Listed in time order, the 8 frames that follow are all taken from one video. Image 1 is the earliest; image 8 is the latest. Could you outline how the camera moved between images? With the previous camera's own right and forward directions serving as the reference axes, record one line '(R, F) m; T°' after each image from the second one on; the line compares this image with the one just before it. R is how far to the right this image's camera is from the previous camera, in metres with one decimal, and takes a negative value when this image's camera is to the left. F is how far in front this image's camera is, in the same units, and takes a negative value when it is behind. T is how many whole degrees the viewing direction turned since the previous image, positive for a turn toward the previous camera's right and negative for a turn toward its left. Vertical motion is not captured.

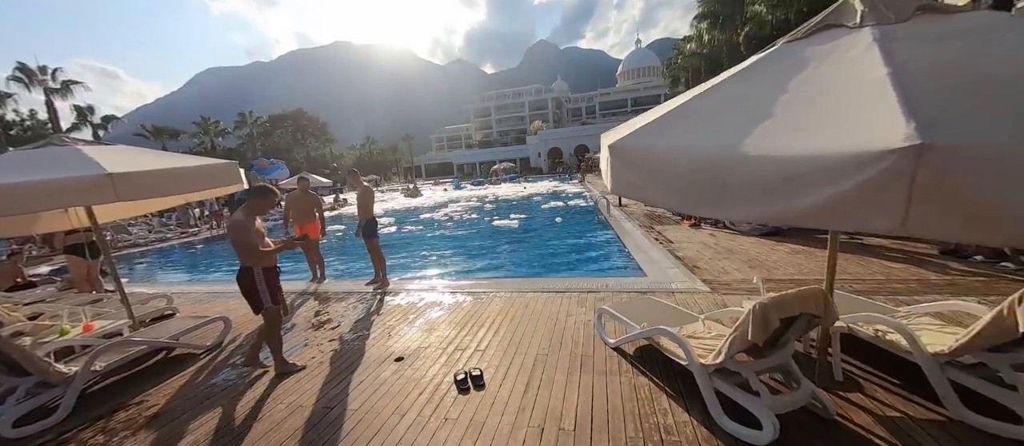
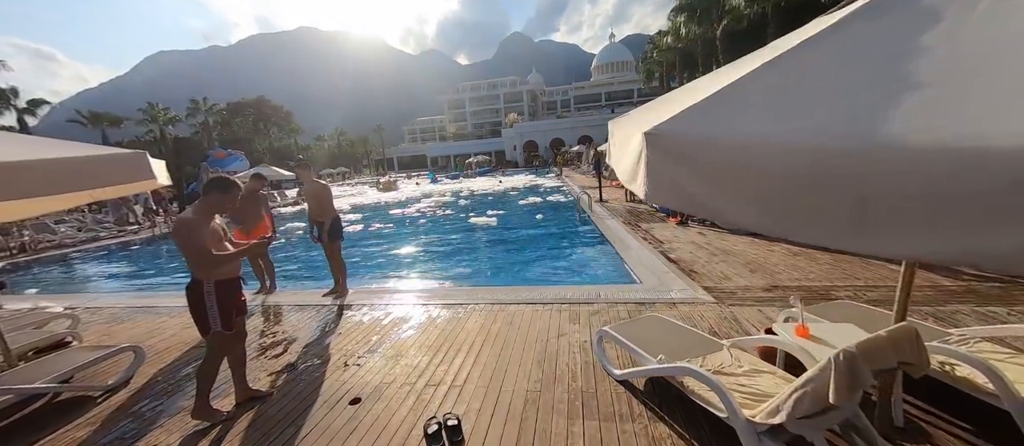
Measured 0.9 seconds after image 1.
(-0.1, +0.7) m; +4°
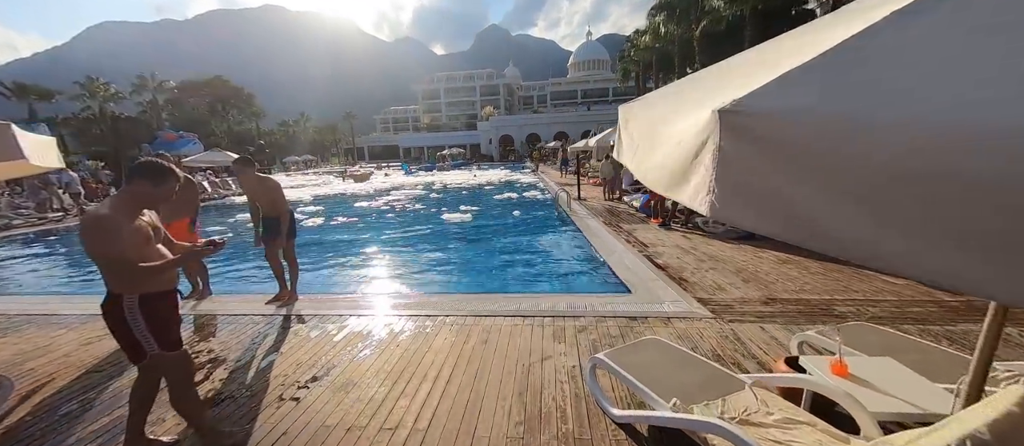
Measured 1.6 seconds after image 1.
(0.0, +0.6) m; +4°
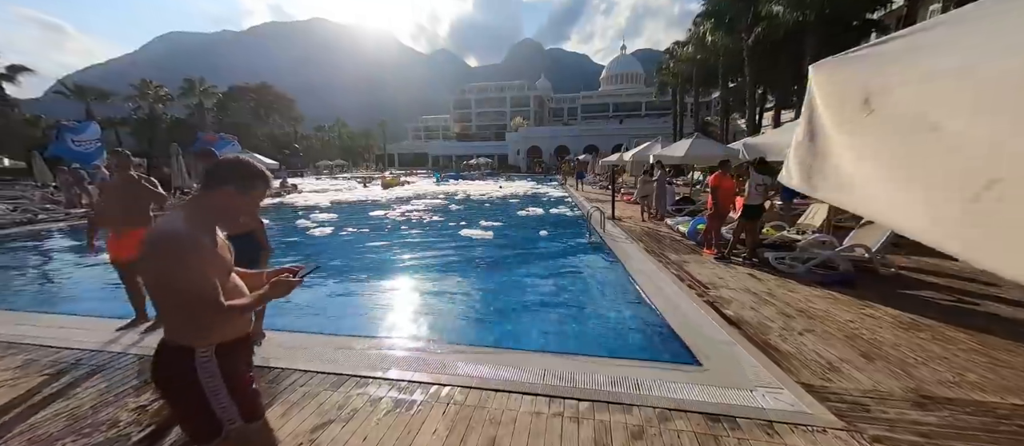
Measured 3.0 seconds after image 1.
(0.0, +1.2) m; -4°
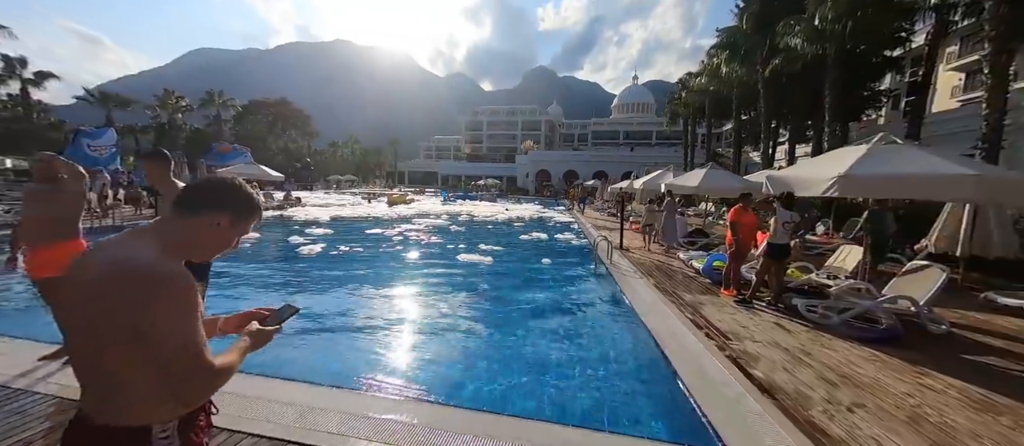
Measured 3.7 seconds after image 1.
(+0.1, +0.6) m; -1°
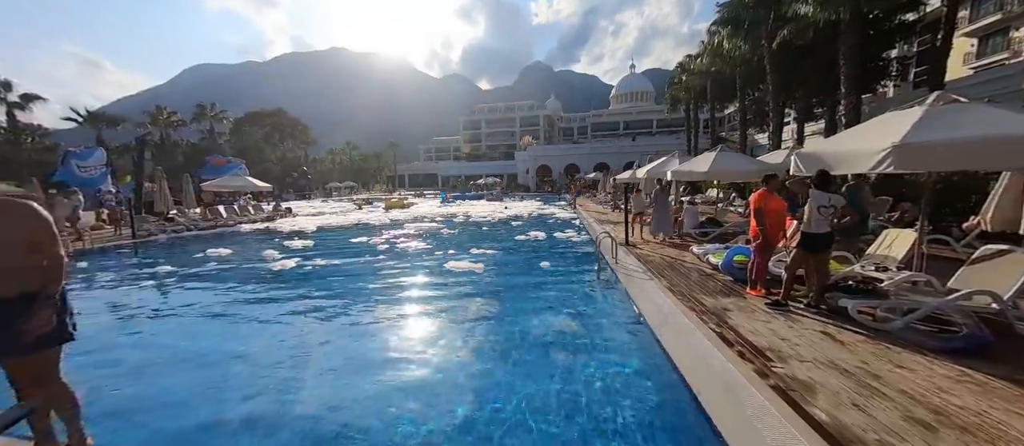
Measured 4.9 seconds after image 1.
(+0.3, +1.0) m; -1°
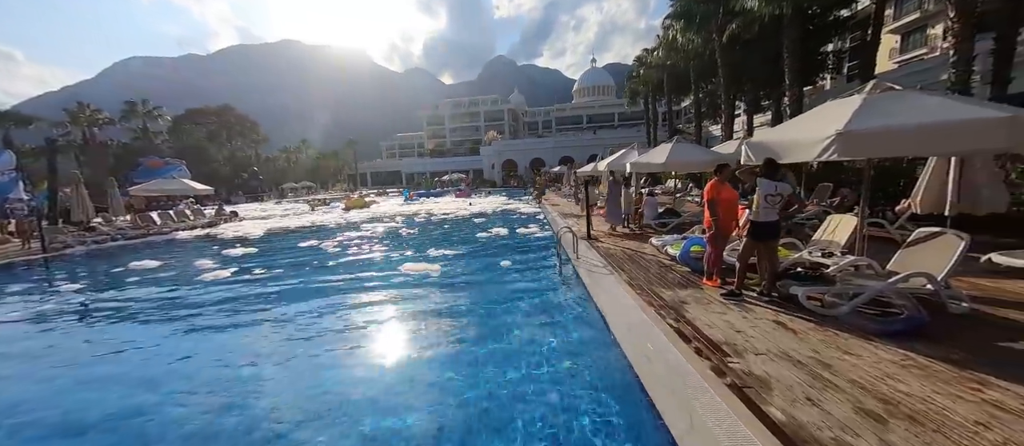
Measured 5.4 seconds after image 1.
(+0.2, +0.3) m; +5°
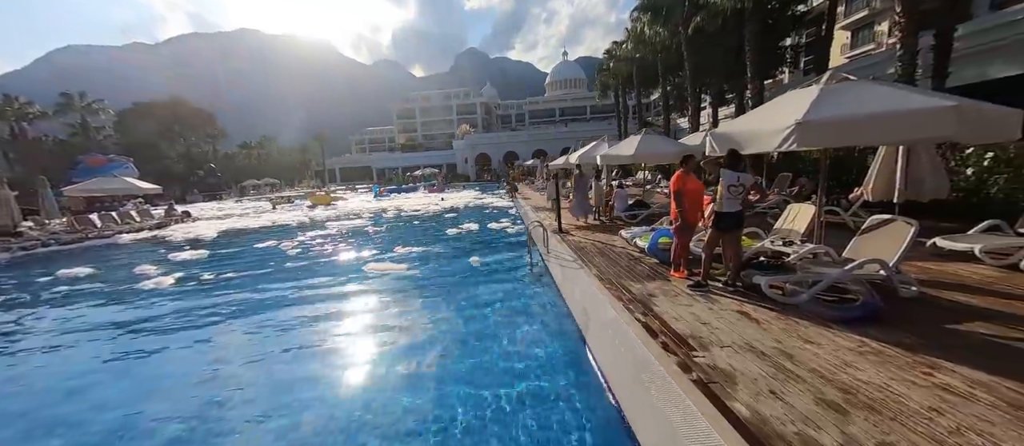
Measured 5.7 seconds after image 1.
(+0.2, +0.2) m; +4°
